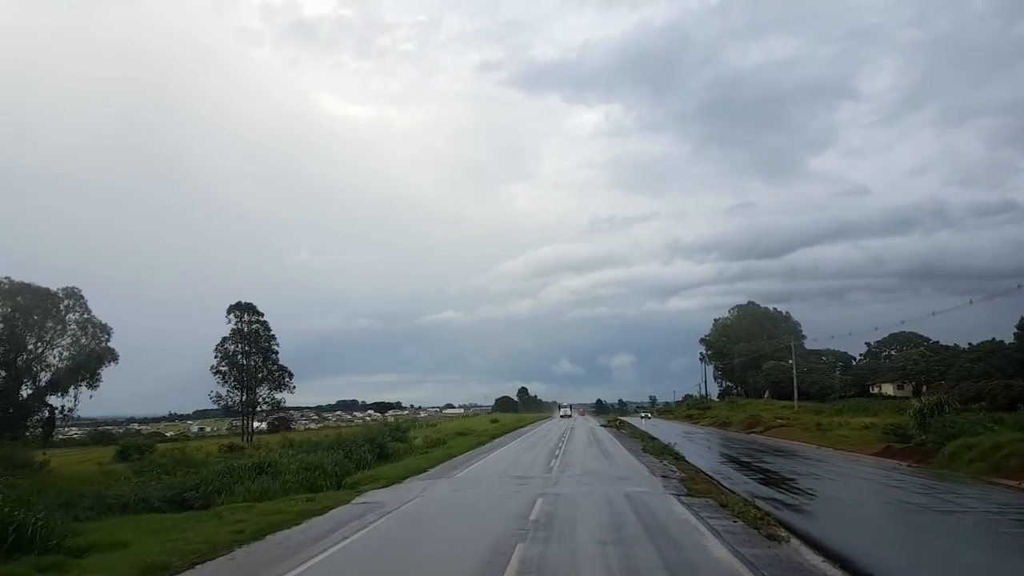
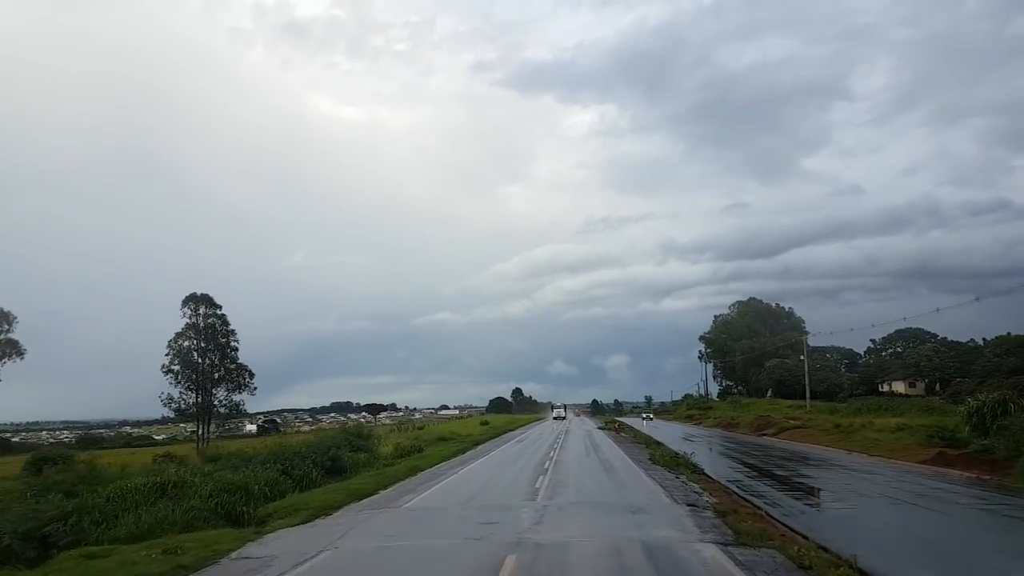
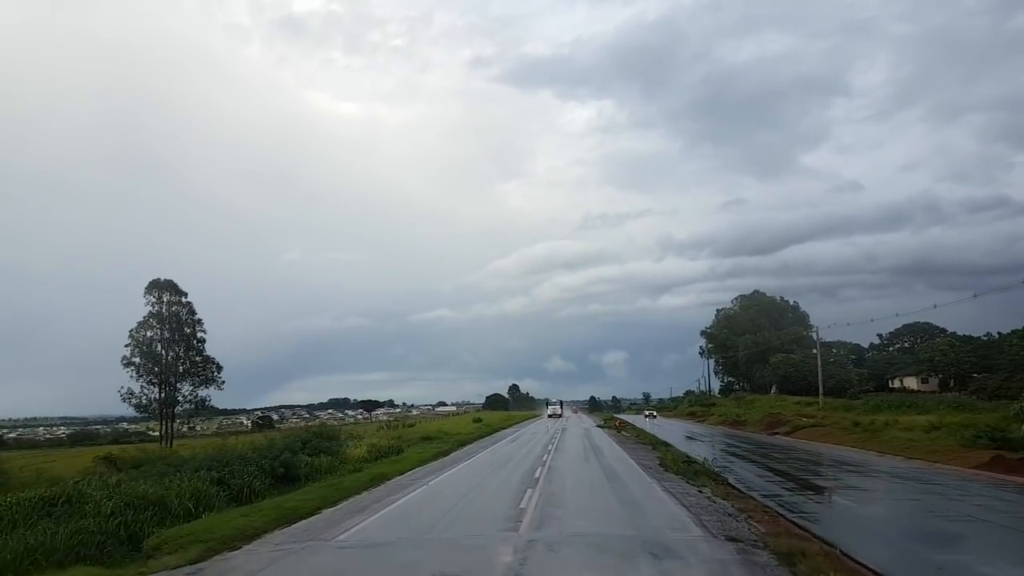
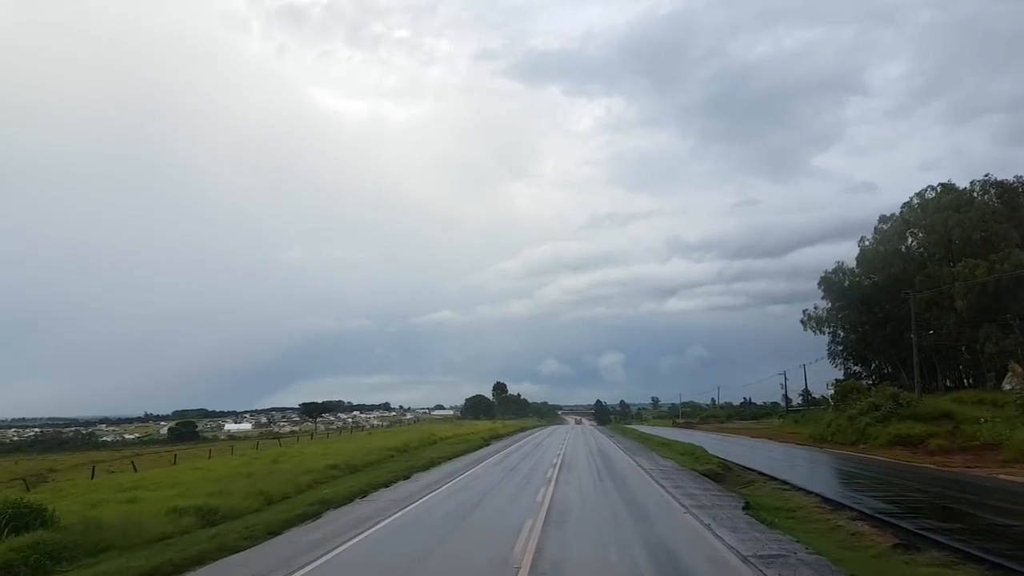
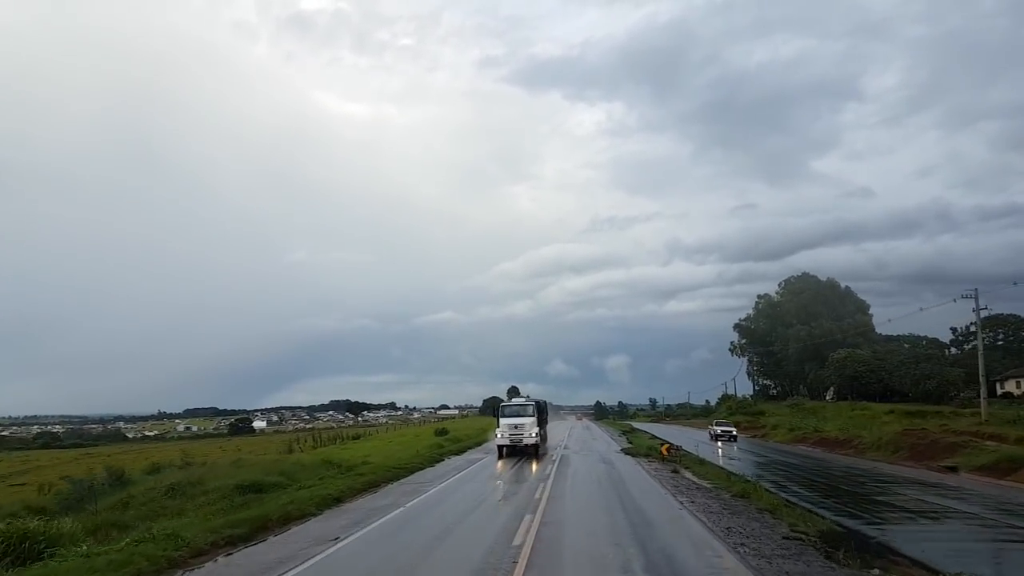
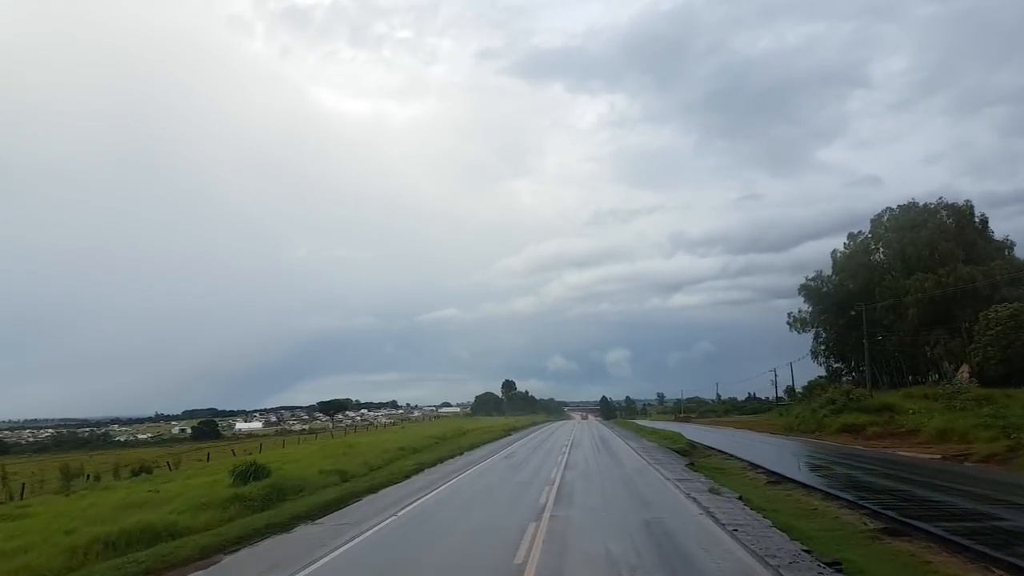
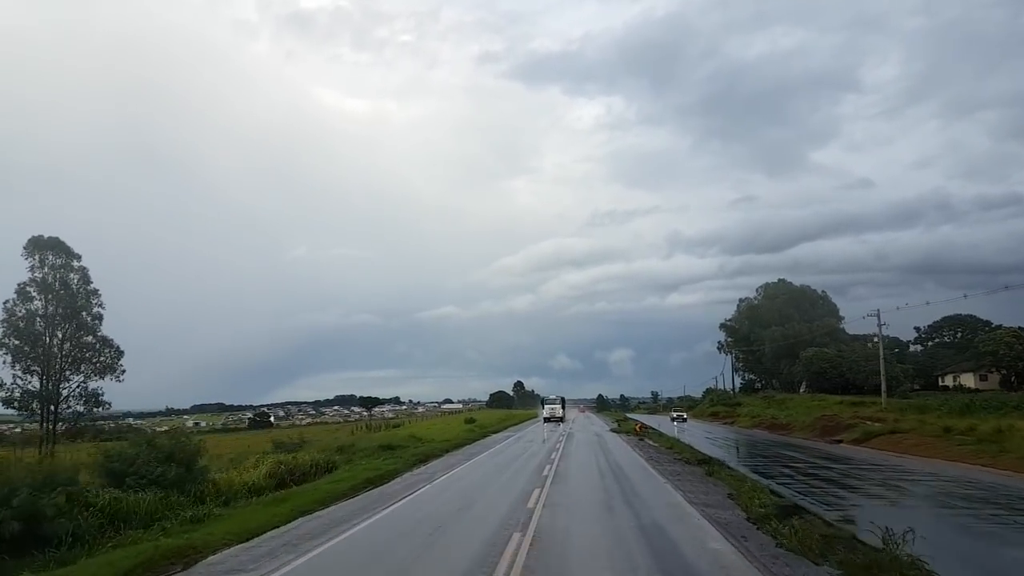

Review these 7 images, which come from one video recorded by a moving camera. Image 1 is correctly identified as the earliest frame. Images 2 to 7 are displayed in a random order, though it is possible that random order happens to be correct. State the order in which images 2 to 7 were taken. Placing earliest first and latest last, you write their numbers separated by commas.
2, 3, 7, 5, 6, 4
